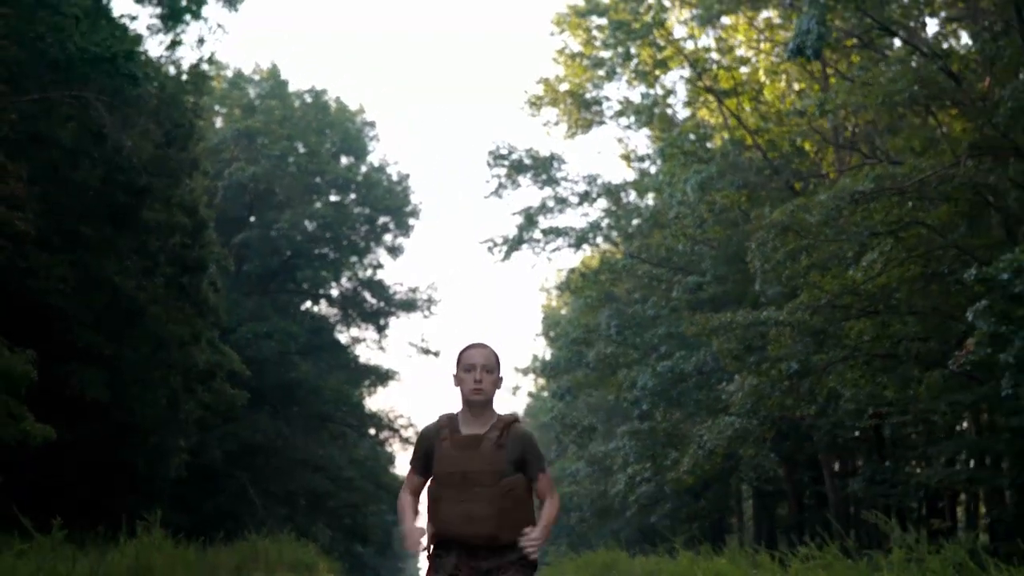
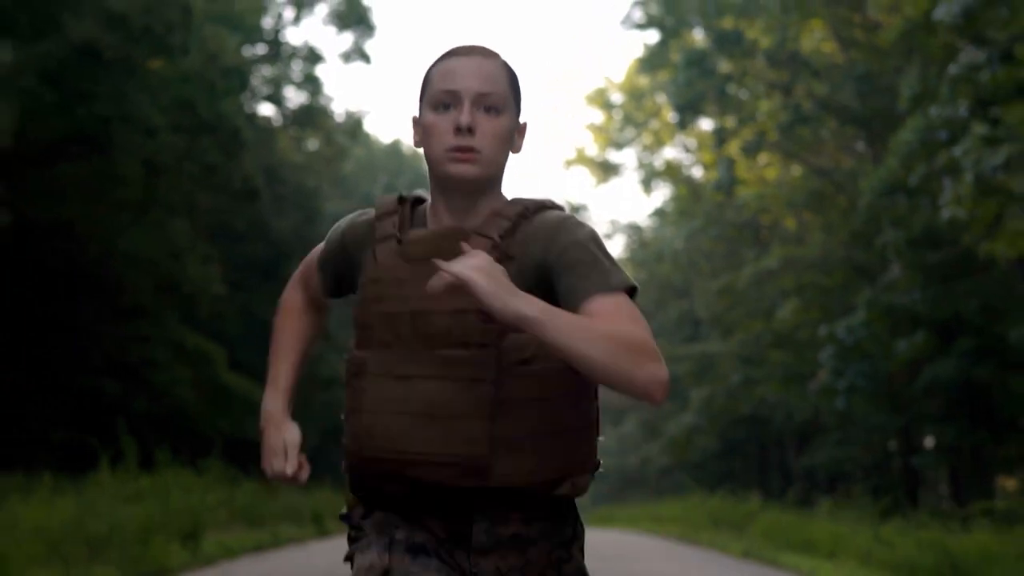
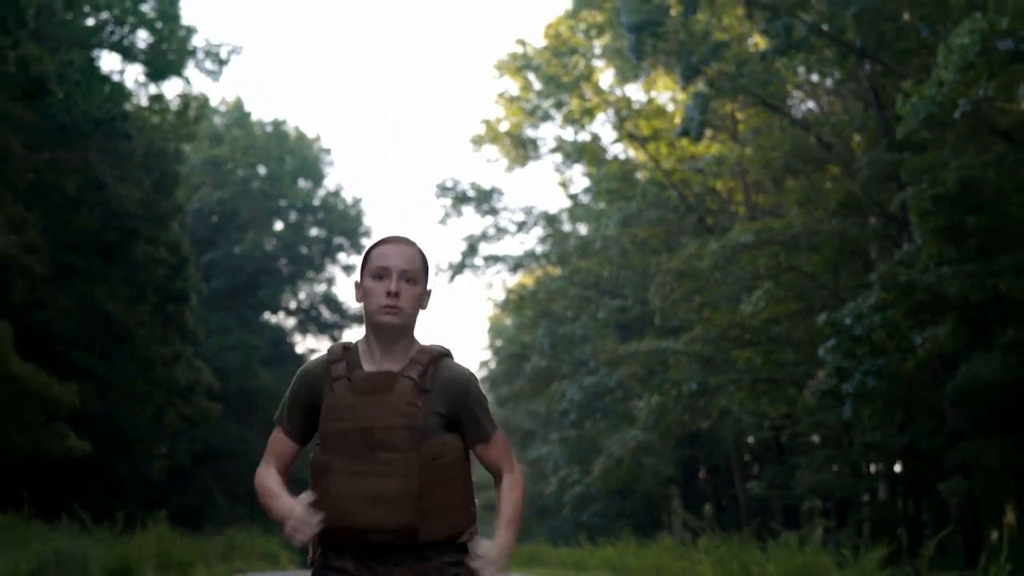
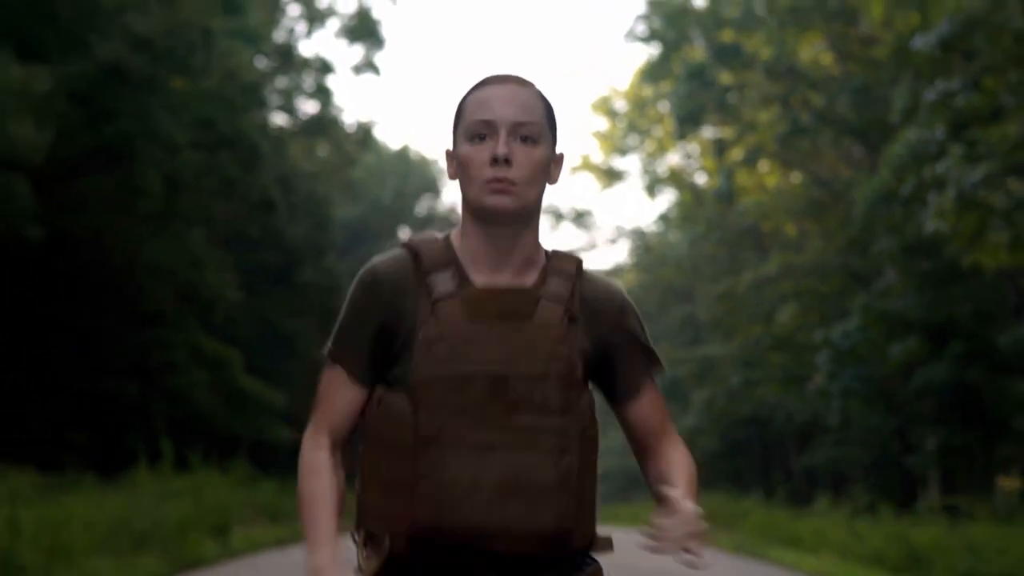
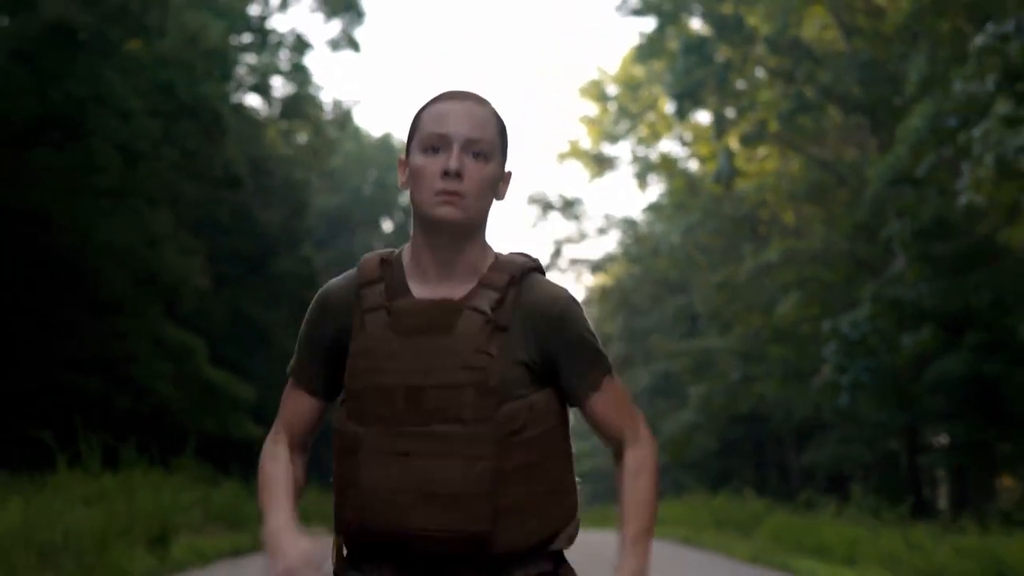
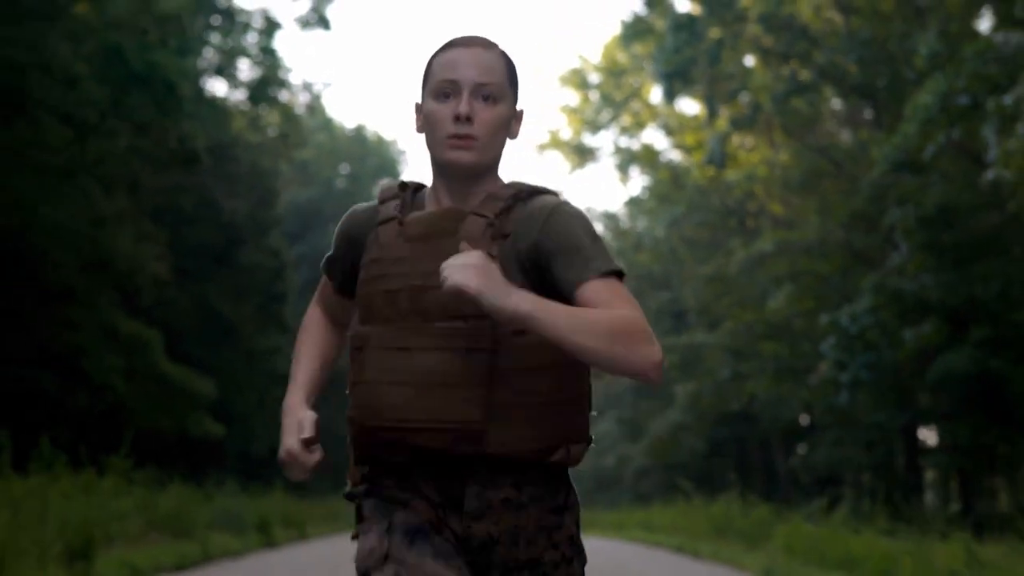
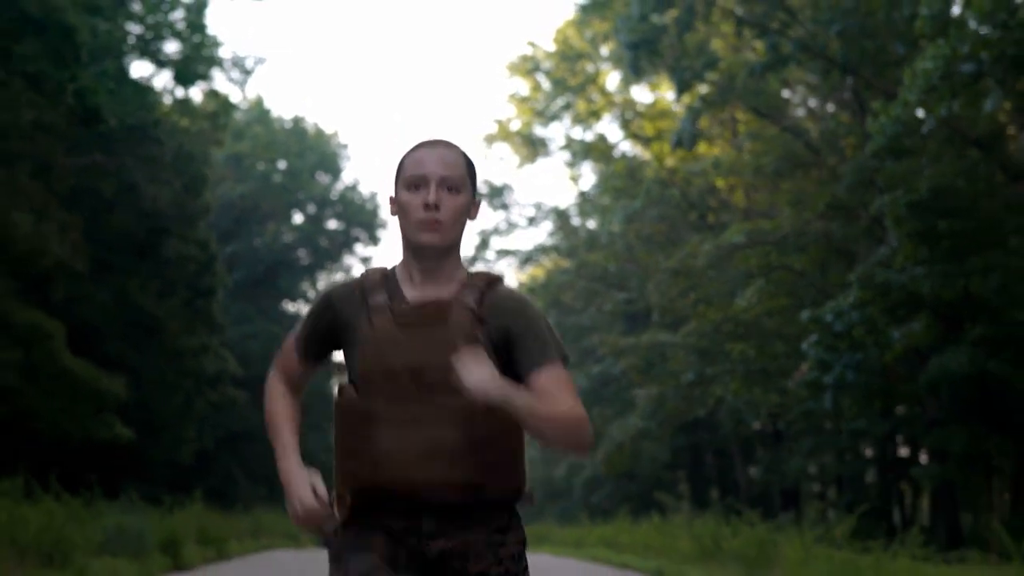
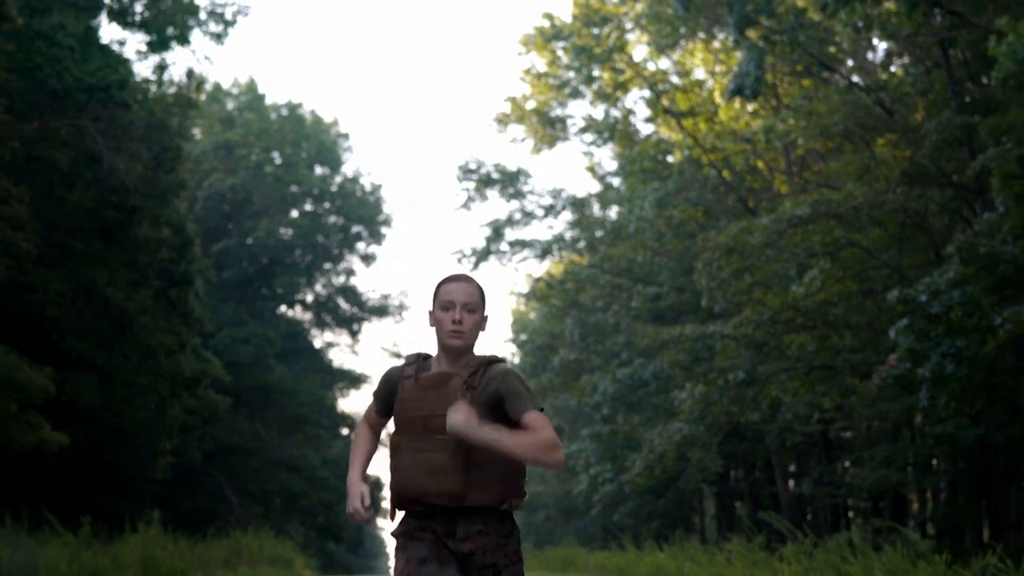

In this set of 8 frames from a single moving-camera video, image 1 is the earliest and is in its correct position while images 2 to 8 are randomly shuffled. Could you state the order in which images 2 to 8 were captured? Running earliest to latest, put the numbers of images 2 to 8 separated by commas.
8, 3, 7, 6, 5, 2, 4
